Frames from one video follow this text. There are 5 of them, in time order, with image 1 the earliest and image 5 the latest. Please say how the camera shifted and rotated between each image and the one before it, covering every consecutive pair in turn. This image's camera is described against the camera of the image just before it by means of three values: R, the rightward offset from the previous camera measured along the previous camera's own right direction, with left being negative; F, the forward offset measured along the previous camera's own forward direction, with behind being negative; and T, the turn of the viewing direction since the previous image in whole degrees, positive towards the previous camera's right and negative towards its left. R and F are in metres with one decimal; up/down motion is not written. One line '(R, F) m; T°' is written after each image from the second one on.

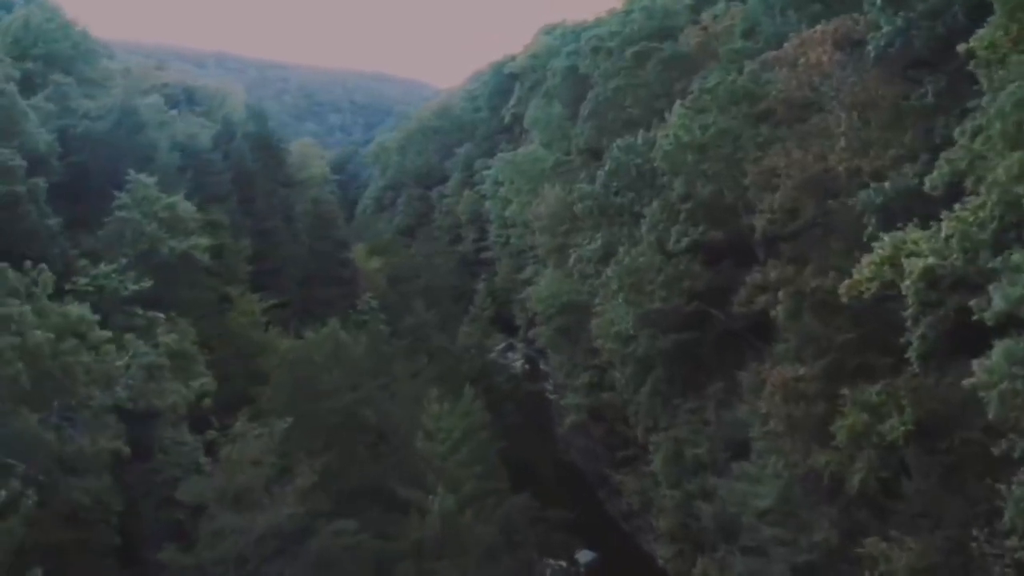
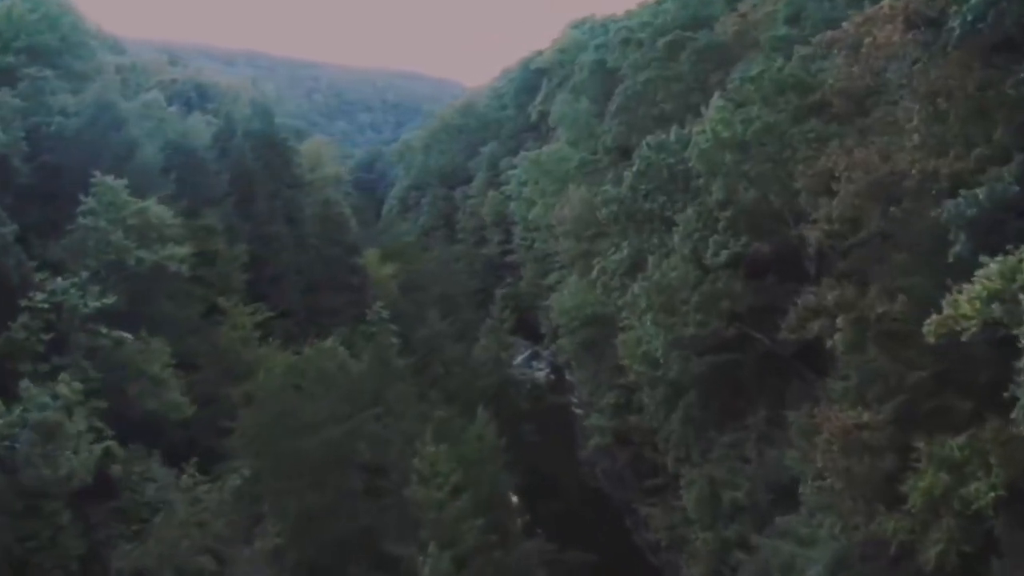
(+0.3, +1.9) m; -2°
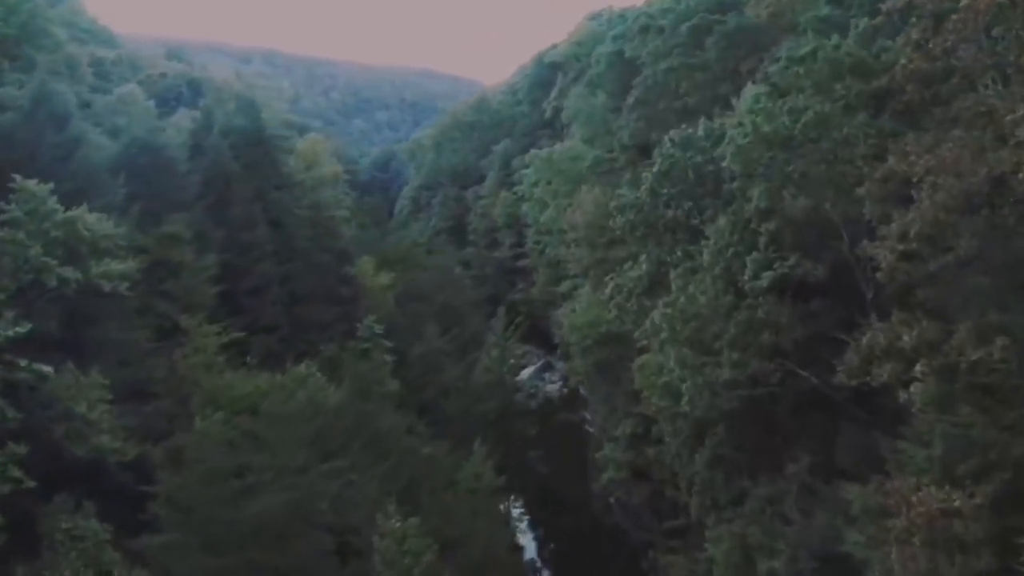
(+0.3, +2.3) m; -1°
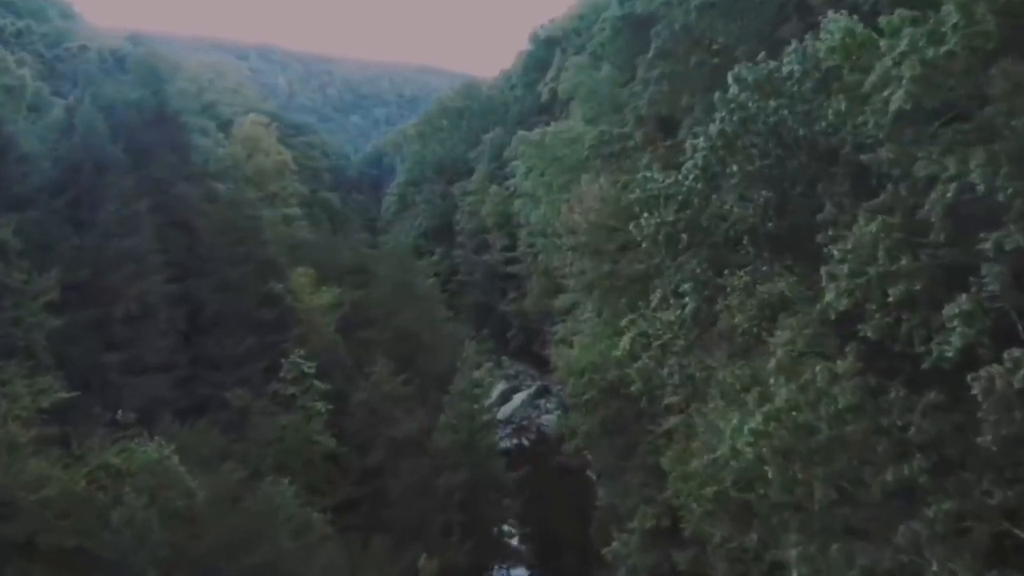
(+0.4, +5.6) m; 0°
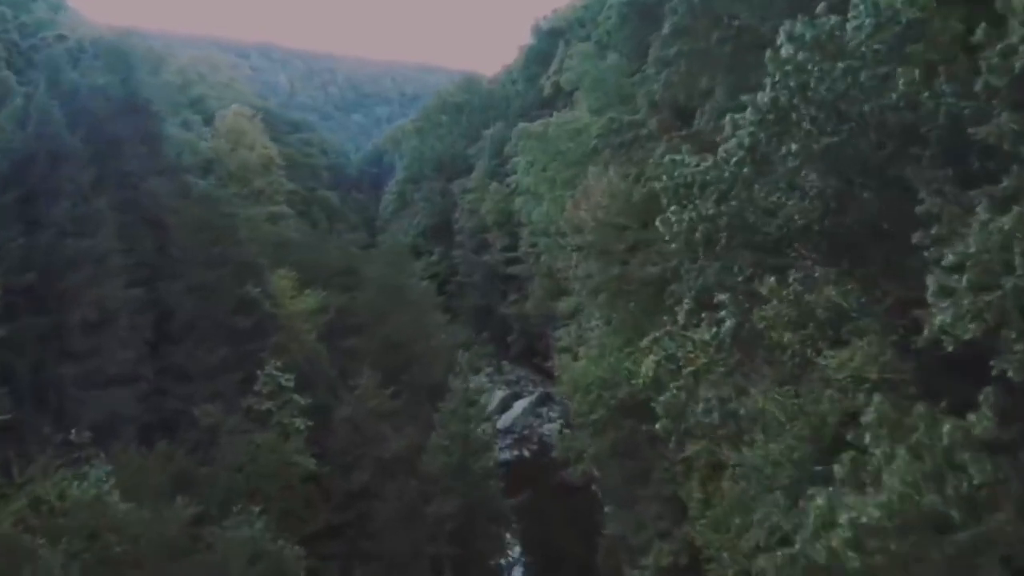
(0.0, +1.5) m; 0°
